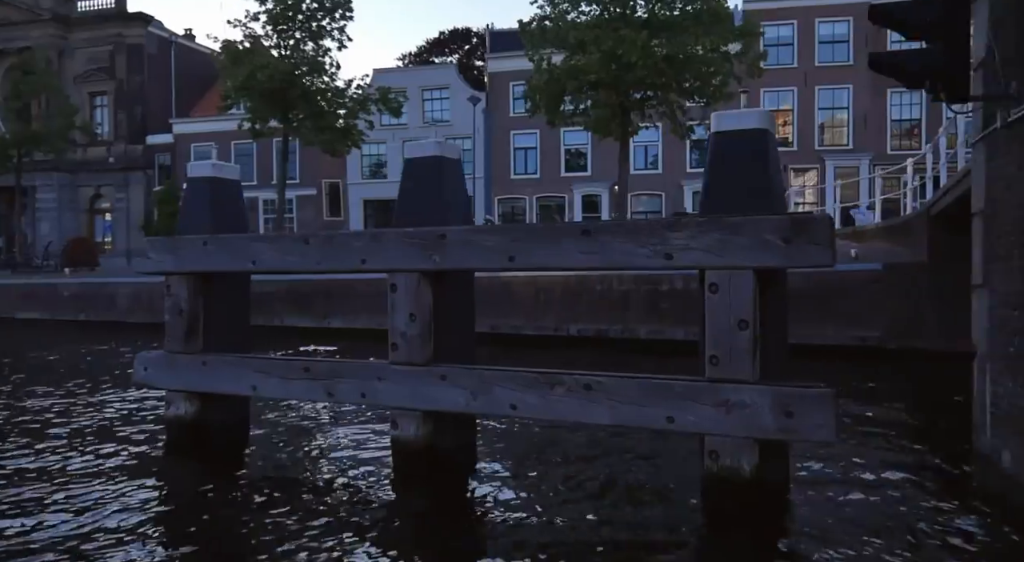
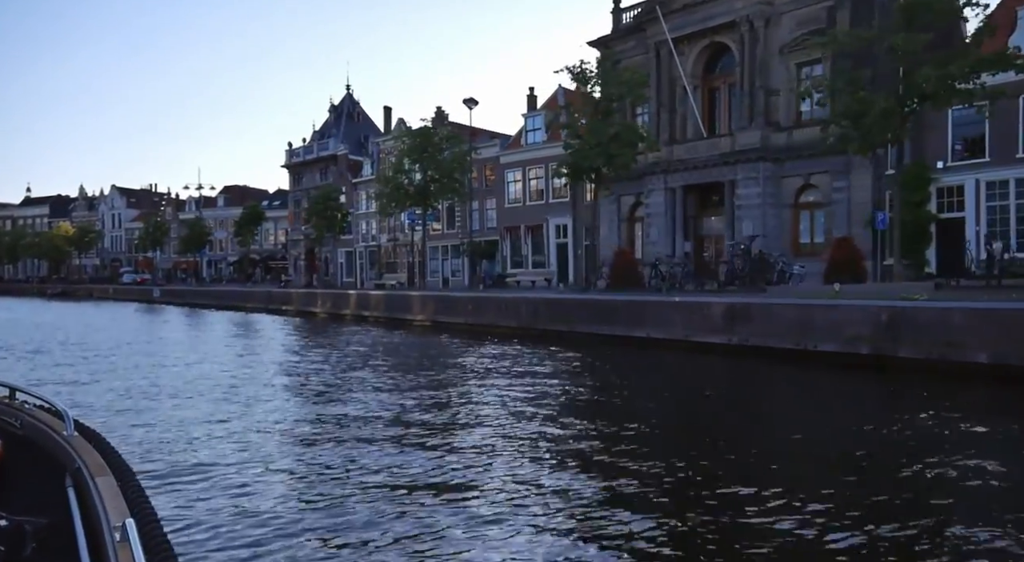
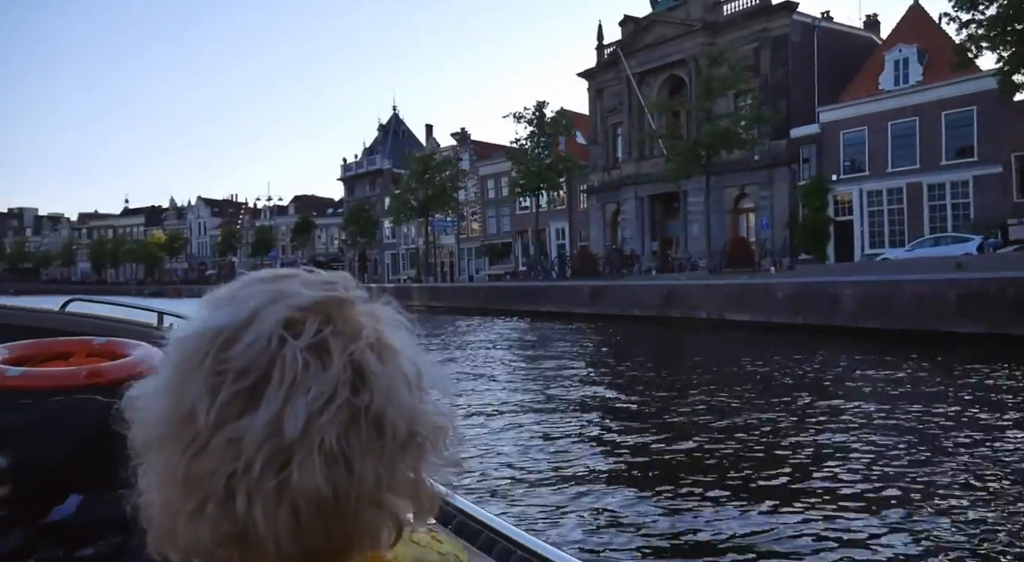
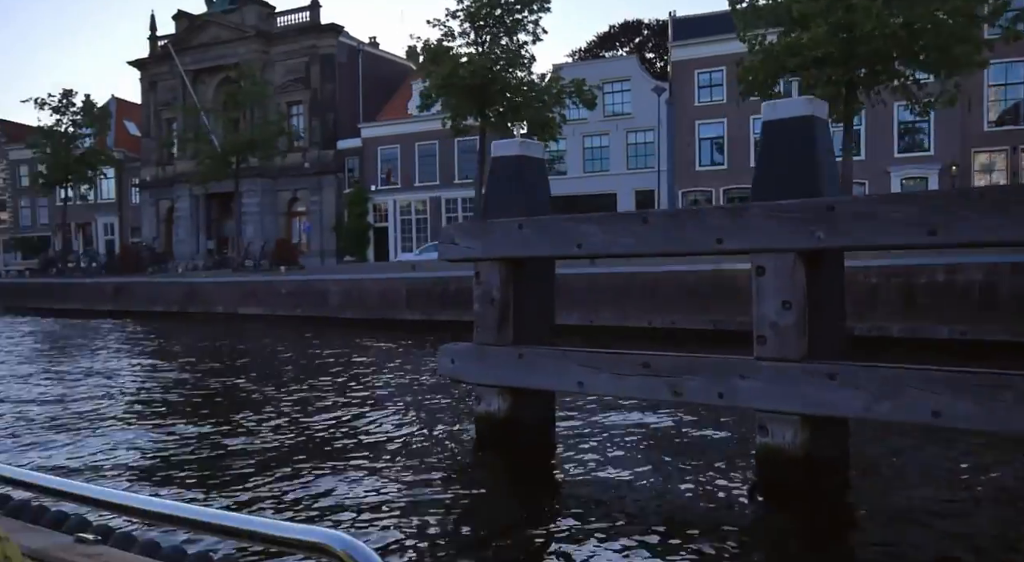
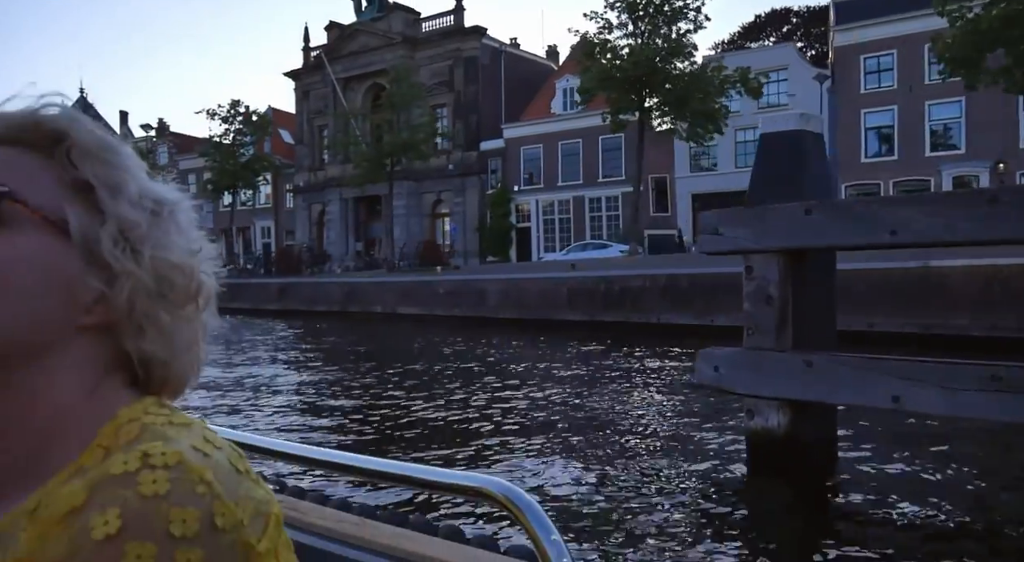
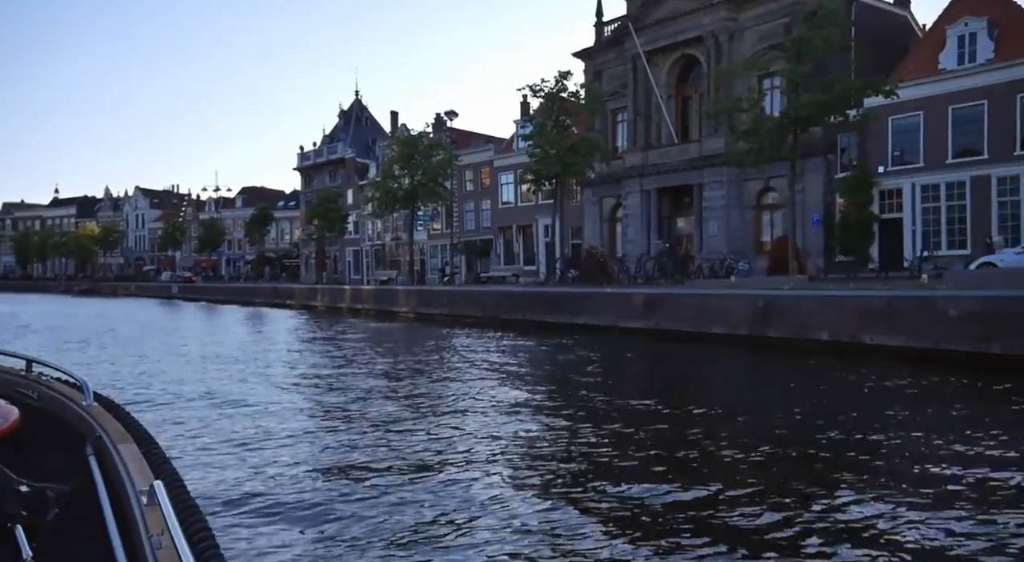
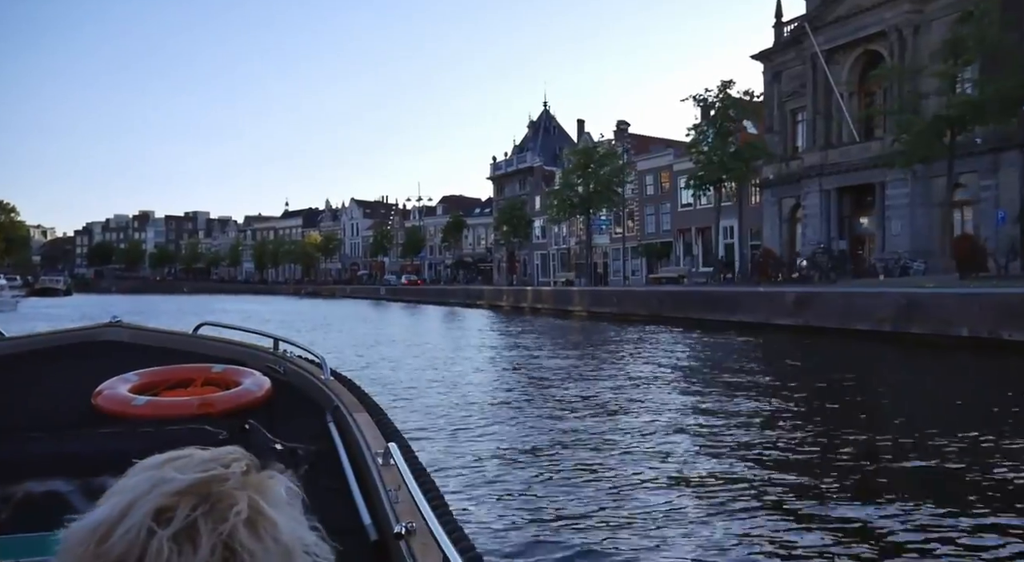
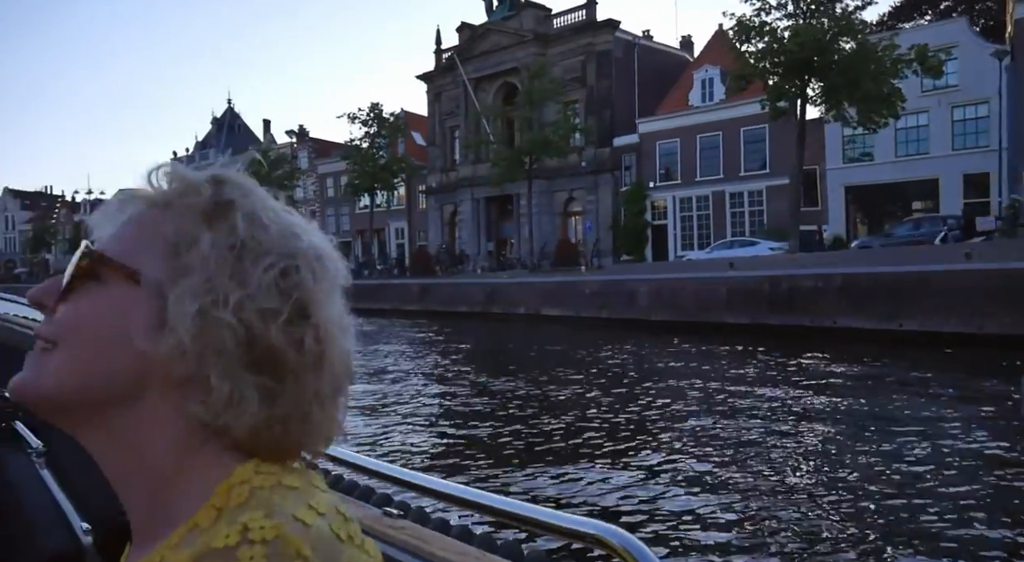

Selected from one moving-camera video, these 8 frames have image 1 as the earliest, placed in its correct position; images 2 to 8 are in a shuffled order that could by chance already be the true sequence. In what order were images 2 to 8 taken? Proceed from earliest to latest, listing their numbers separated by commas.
4, 5, 8, 3, 7, 6, 2
